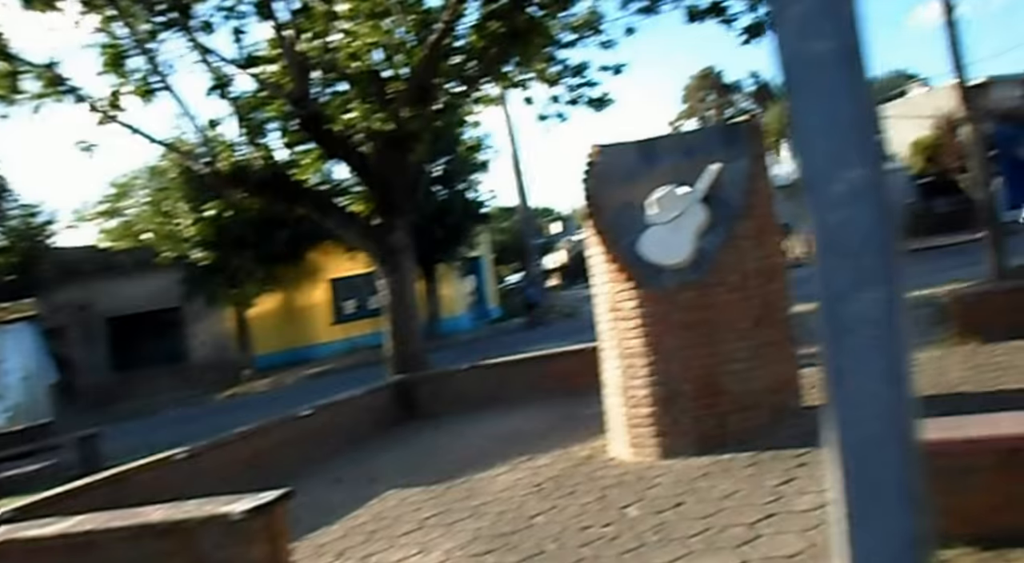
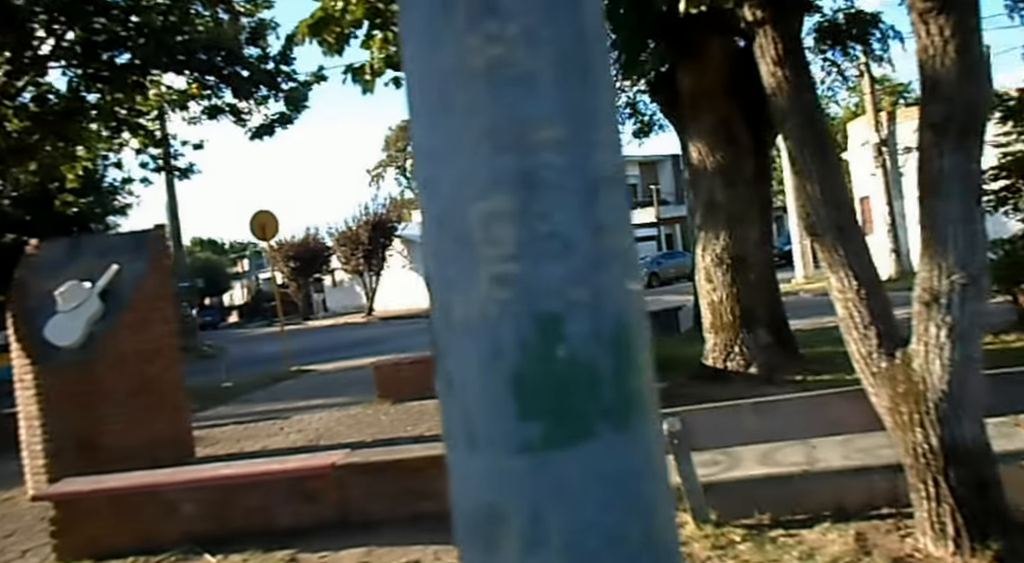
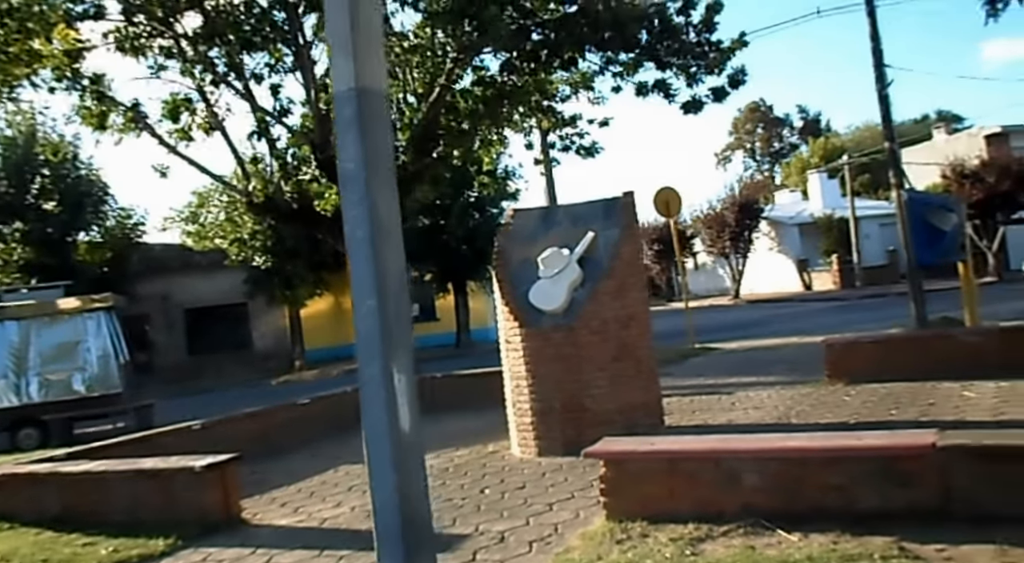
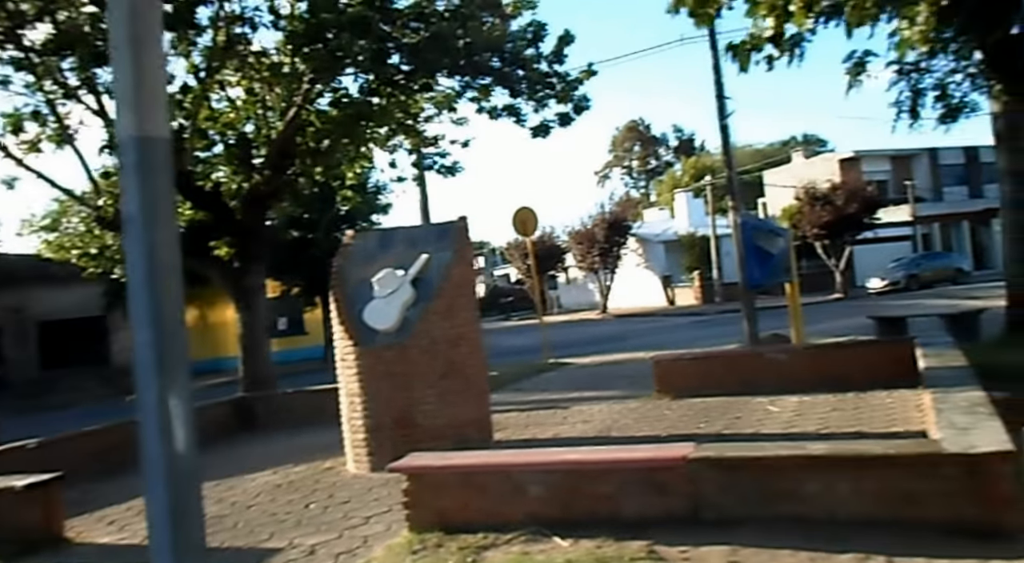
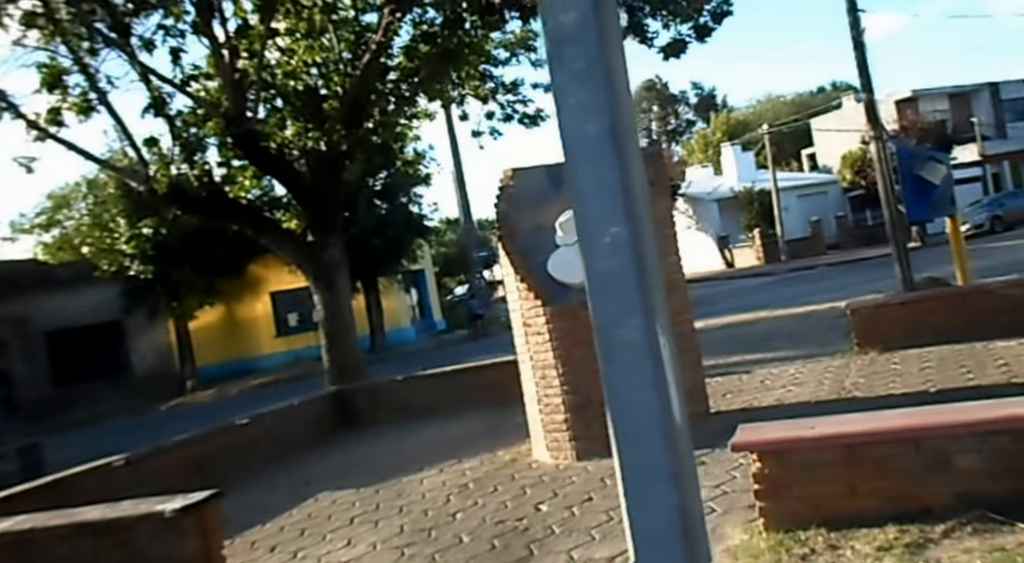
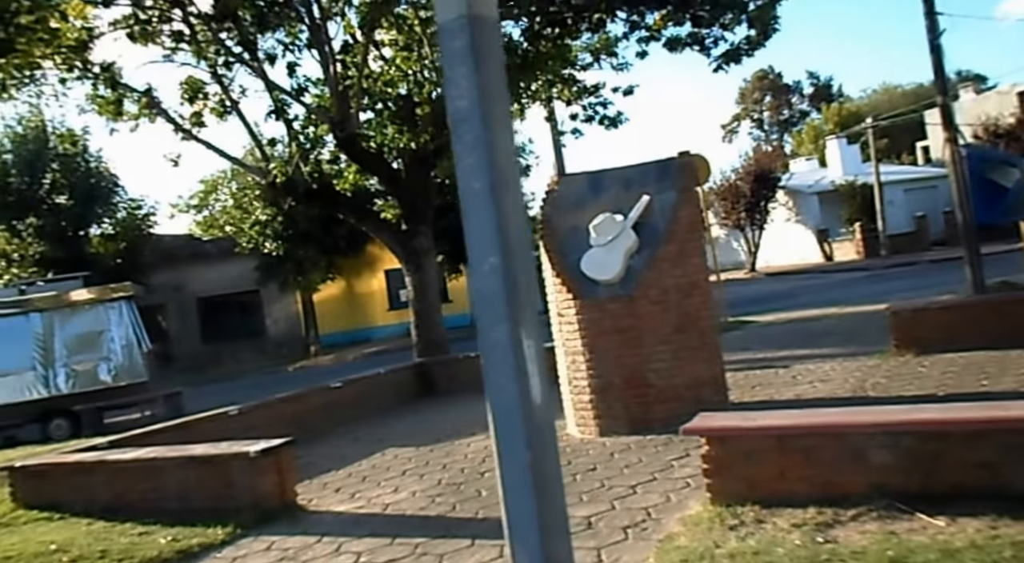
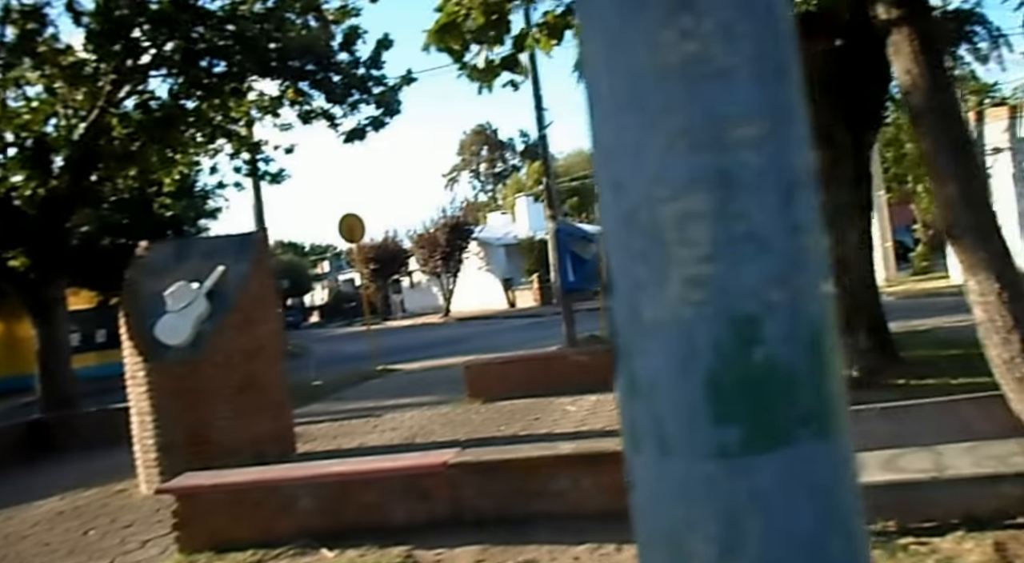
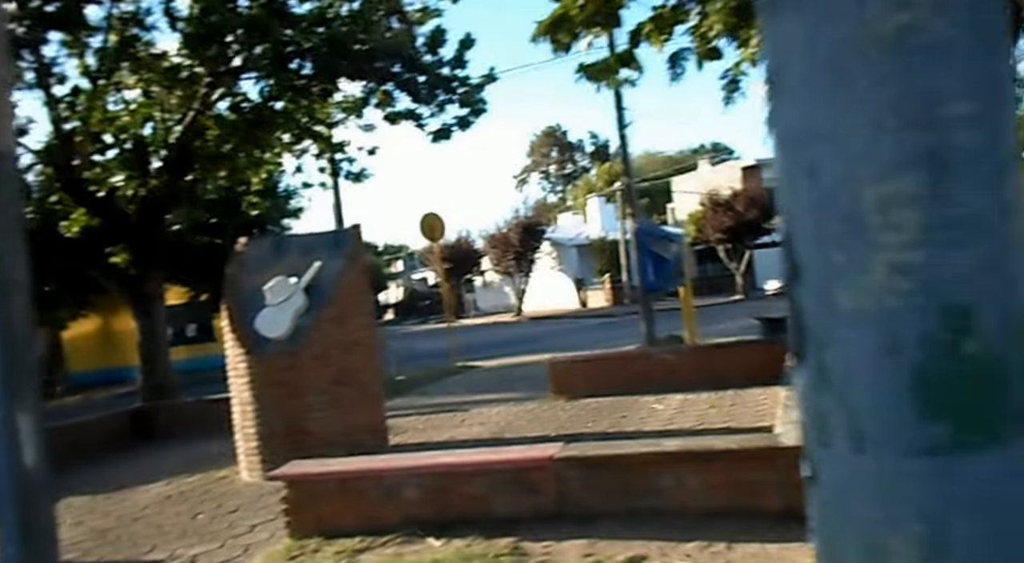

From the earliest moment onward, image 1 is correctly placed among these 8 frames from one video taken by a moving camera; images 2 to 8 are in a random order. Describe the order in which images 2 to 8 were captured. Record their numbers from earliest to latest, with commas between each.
5, 6, 3, 4, 8, 7, 2
